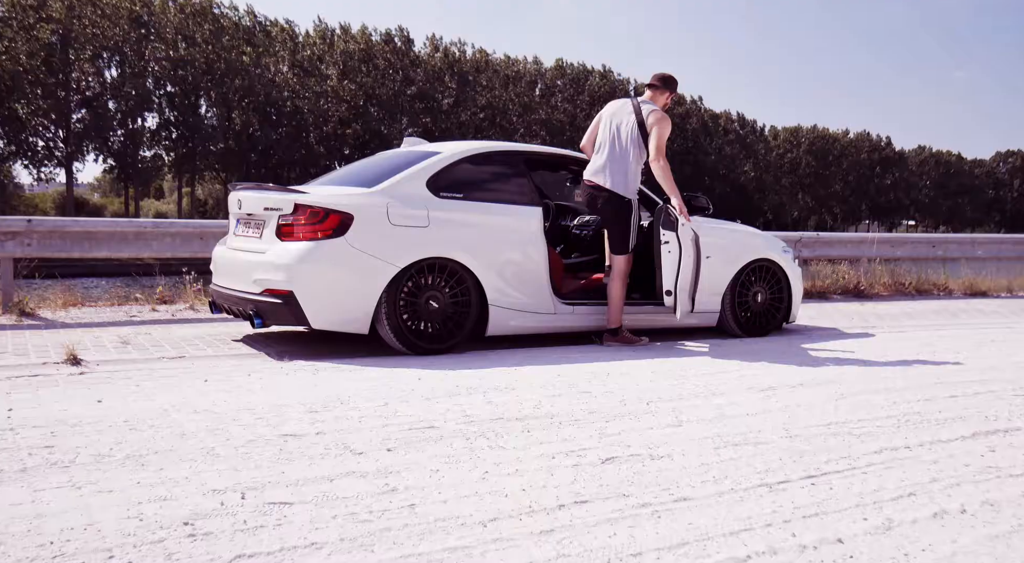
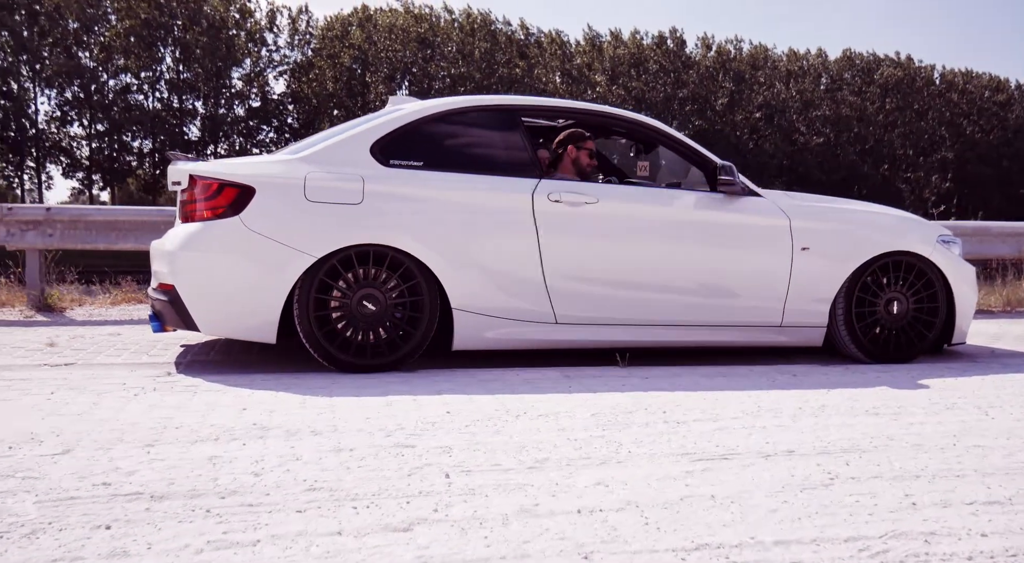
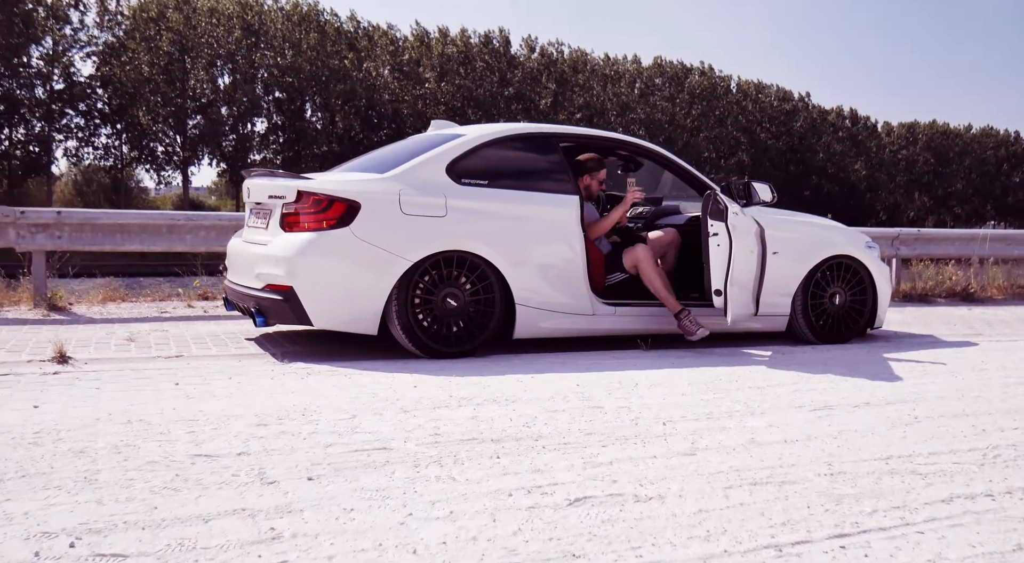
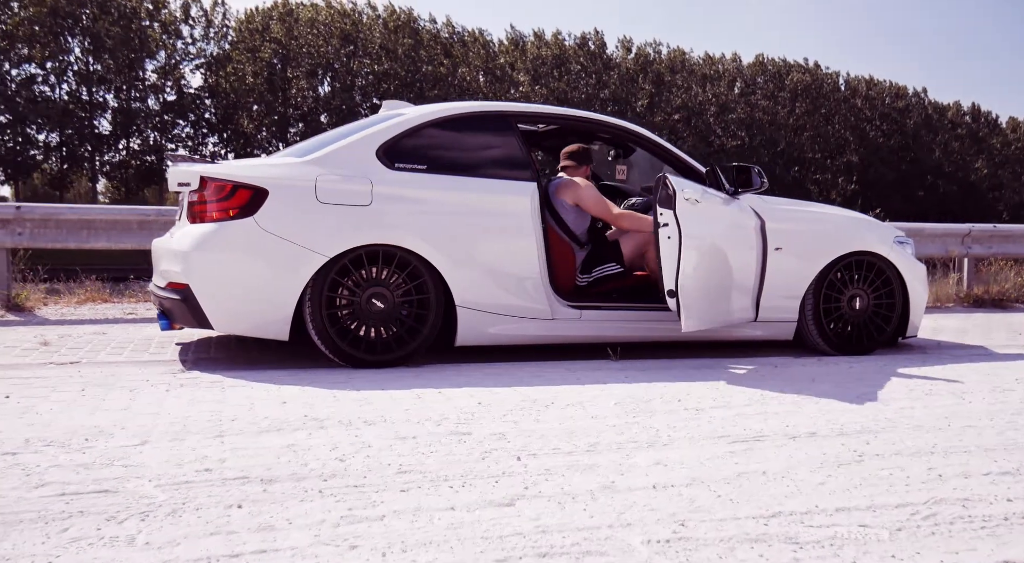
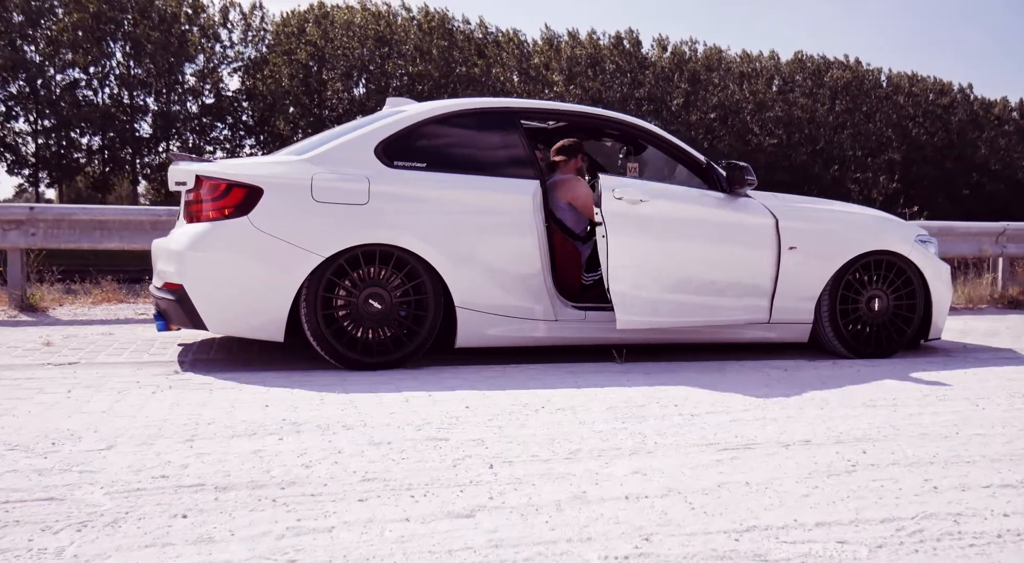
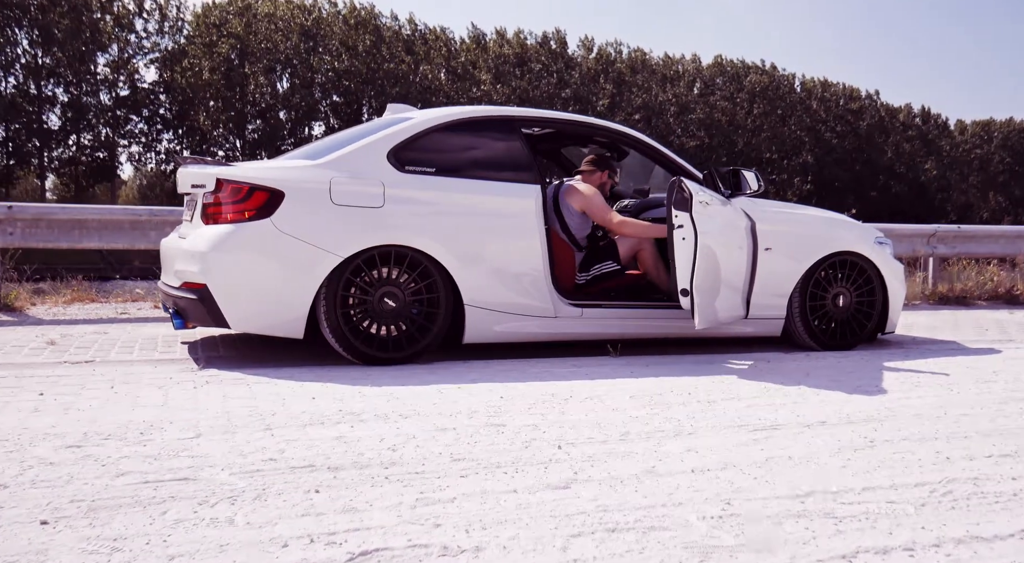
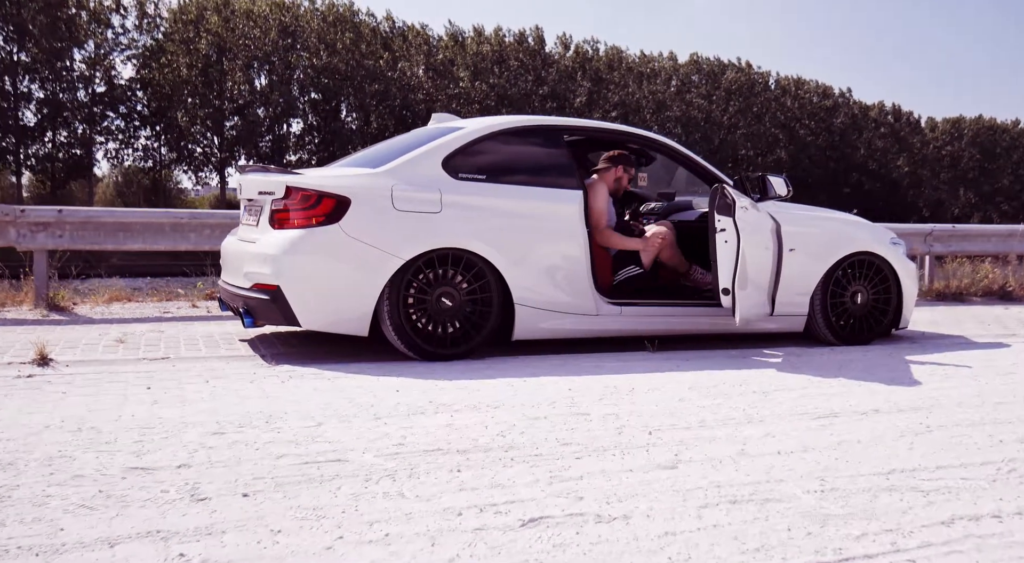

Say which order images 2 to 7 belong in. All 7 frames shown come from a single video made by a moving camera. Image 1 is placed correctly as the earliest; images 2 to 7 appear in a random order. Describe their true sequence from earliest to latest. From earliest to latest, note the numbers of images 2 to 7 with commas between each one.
3, 7, 6, 4, 5, 2
